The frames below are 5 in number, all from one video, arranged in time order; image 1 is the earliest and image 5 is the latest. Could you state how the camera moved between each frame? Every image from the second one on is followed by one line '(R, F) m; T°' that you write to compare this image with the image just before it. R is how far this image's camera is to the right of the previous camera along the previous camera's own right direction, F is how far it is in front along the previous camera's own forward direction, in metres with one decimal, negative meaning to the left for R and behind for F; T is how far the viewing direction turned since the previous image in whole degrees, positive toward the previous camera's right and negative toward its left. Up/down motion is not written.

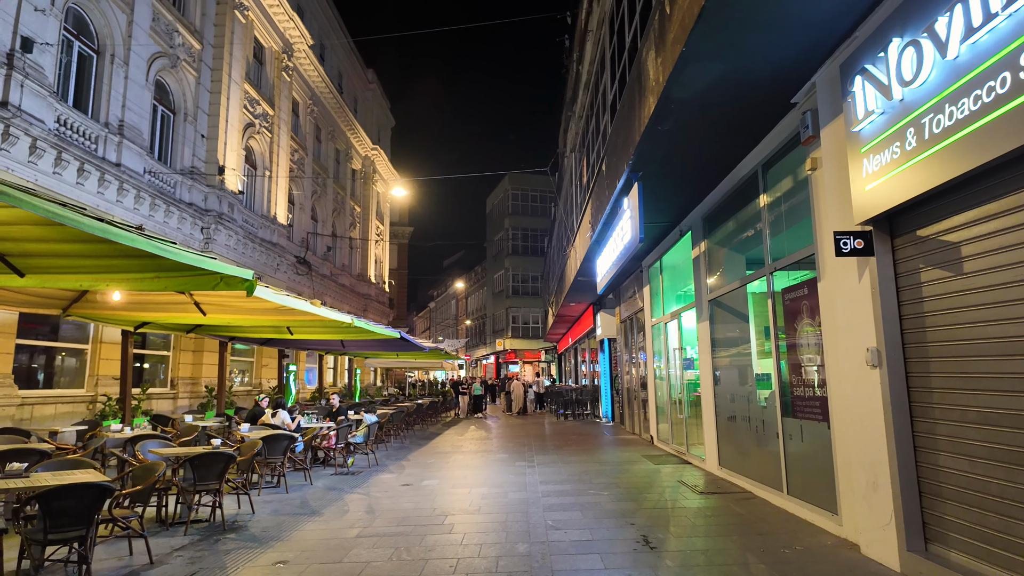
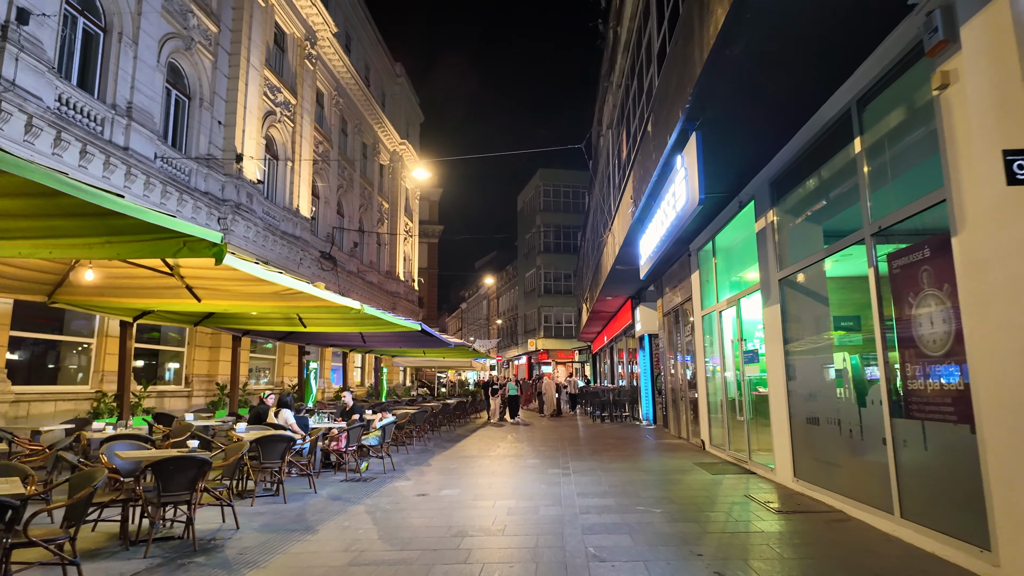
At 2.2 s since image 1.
(0.0, +1.2) m; -3°
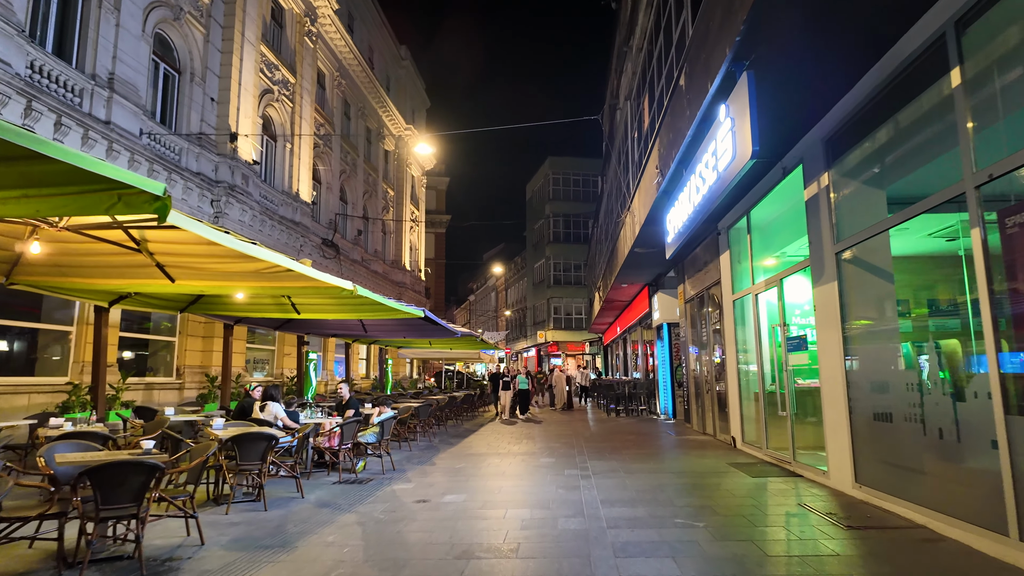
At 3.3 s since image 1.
(-0.1, +0.9) m; -1°
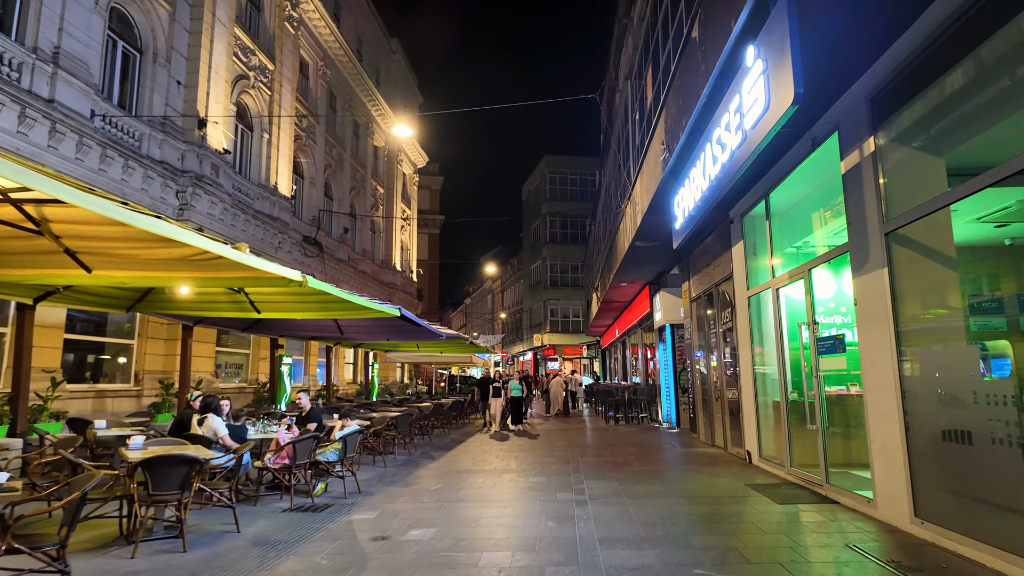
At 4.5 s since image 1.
(+0.2, +1.1) m; 0°
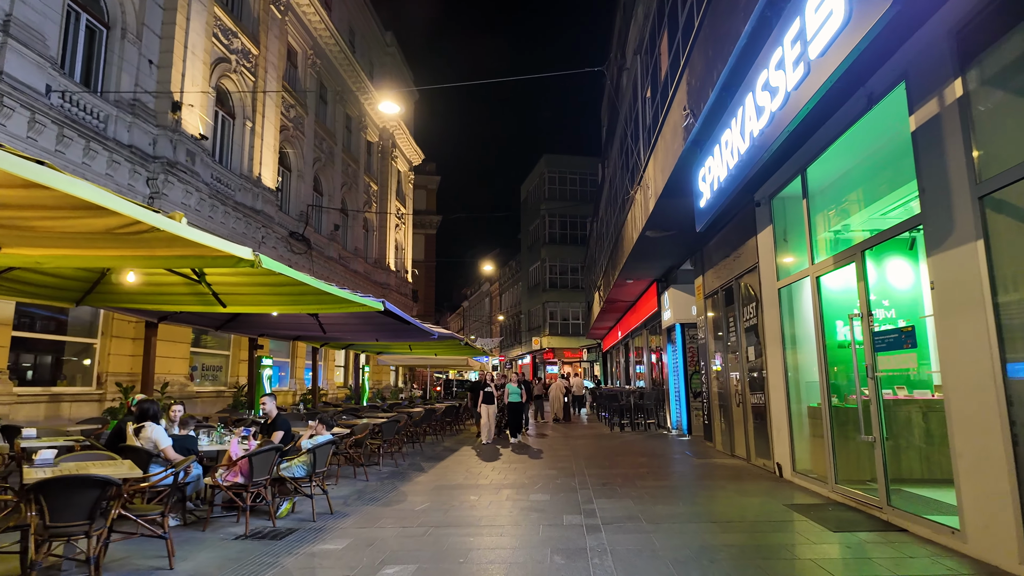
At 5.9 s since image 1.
(0.0, +1.0) m; 0°
